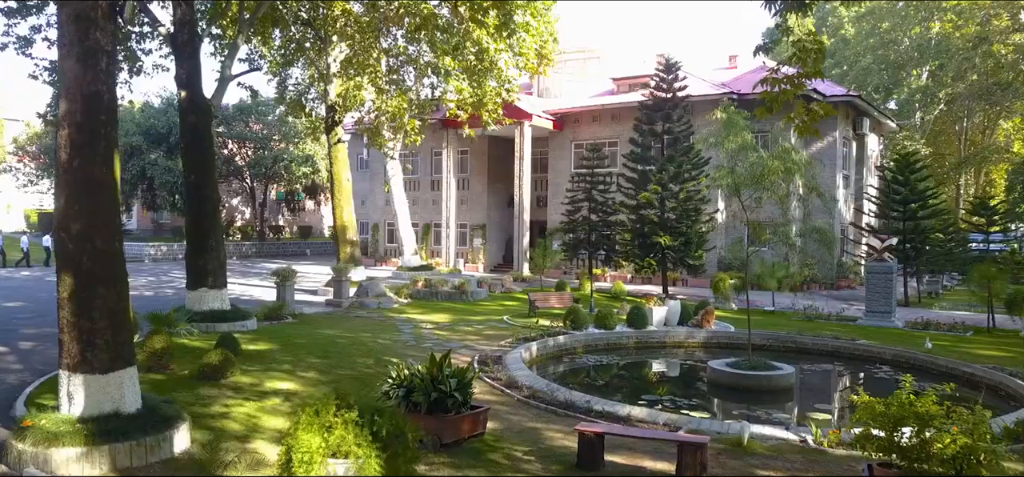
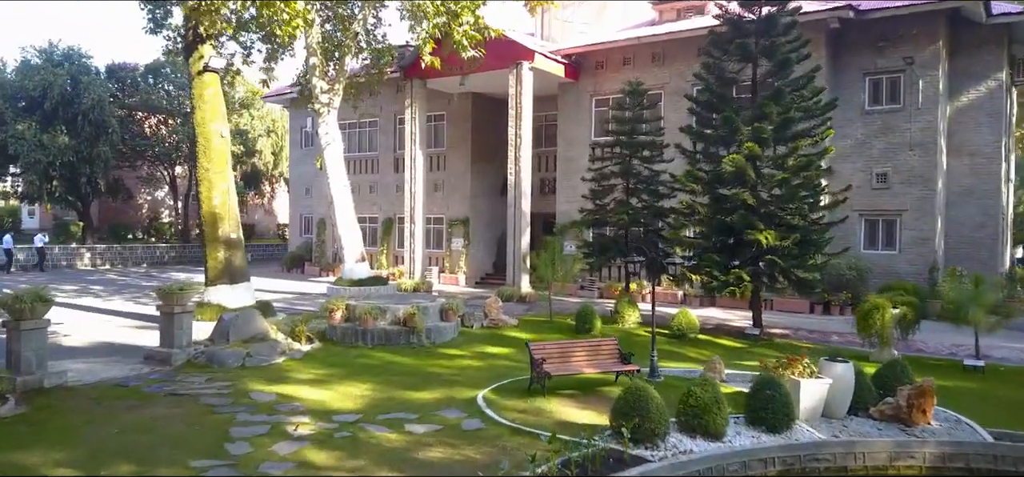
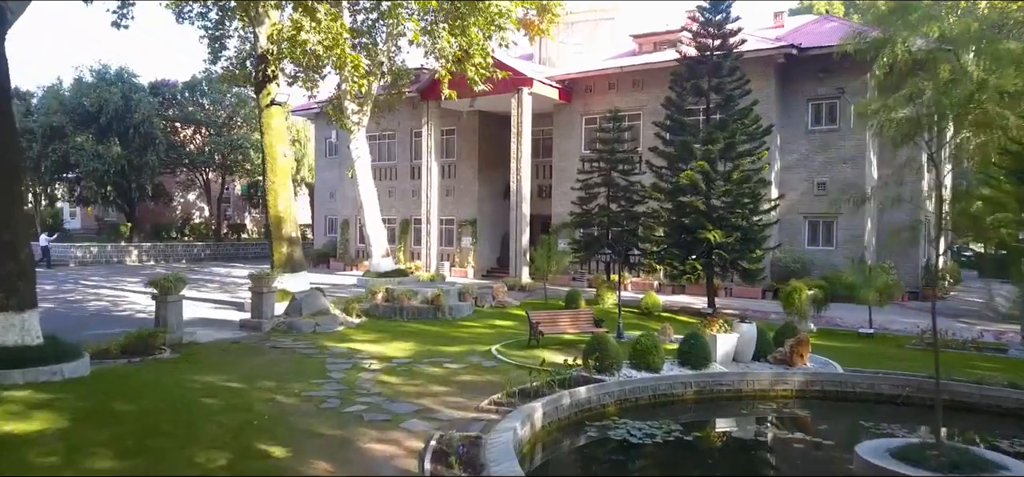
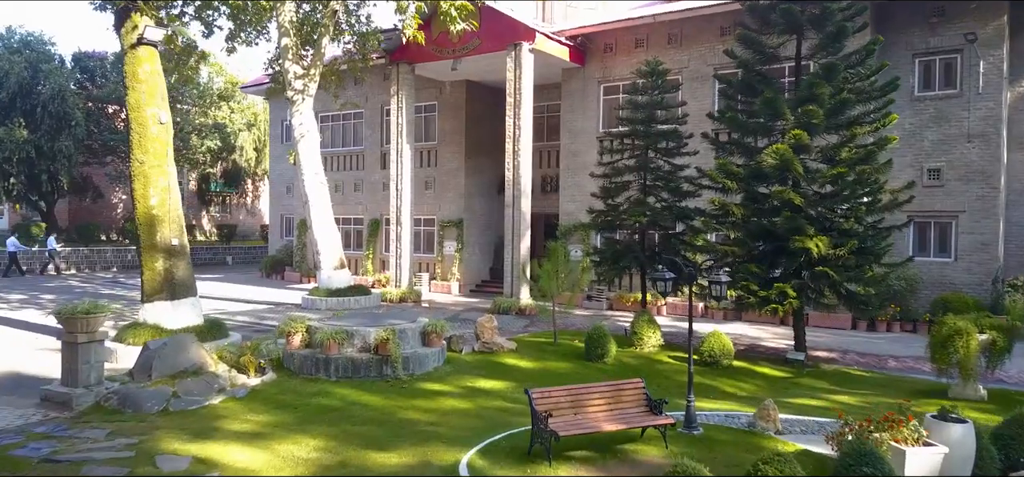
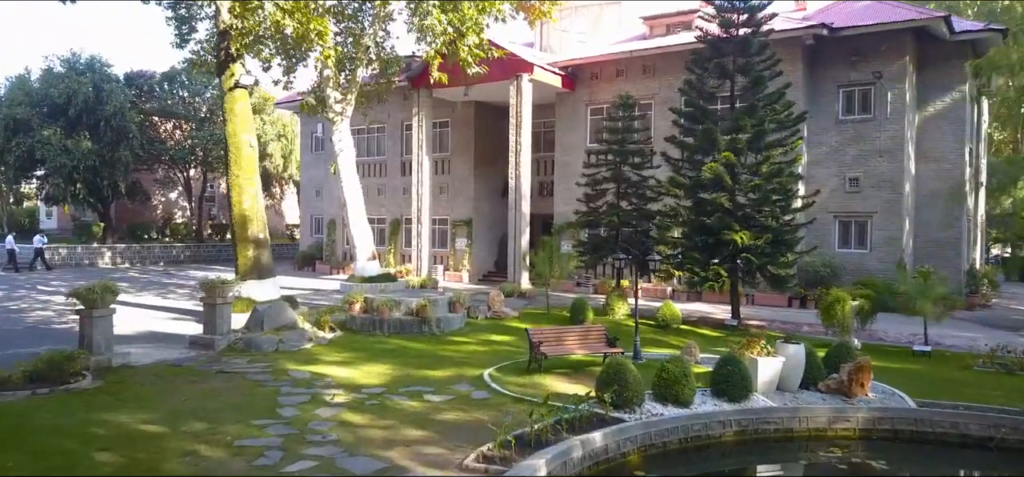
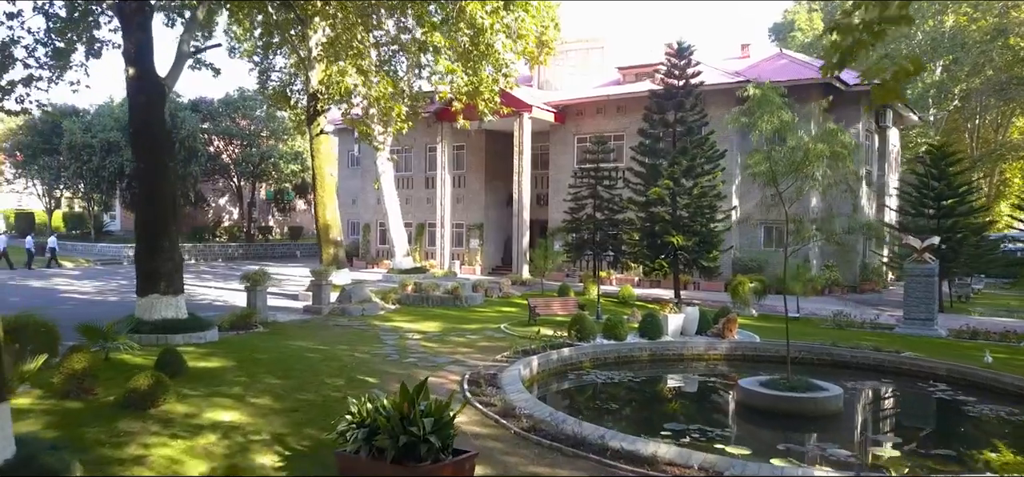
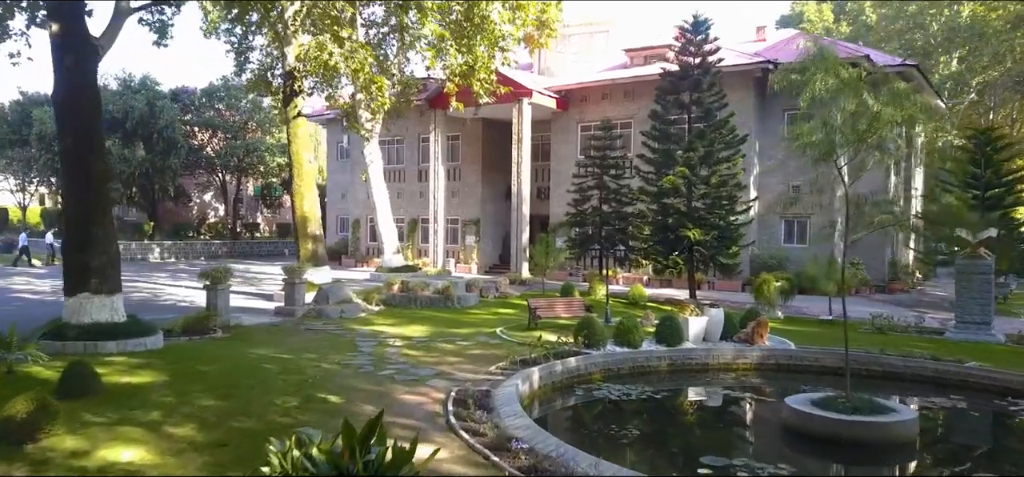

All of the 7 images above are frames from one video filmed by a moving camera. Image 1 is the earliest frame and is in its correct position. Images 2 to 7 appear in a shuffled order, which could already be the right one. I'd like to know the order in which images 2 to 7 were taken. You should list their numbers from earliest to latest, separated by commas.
6, 7, 3, 5, 2, 4
